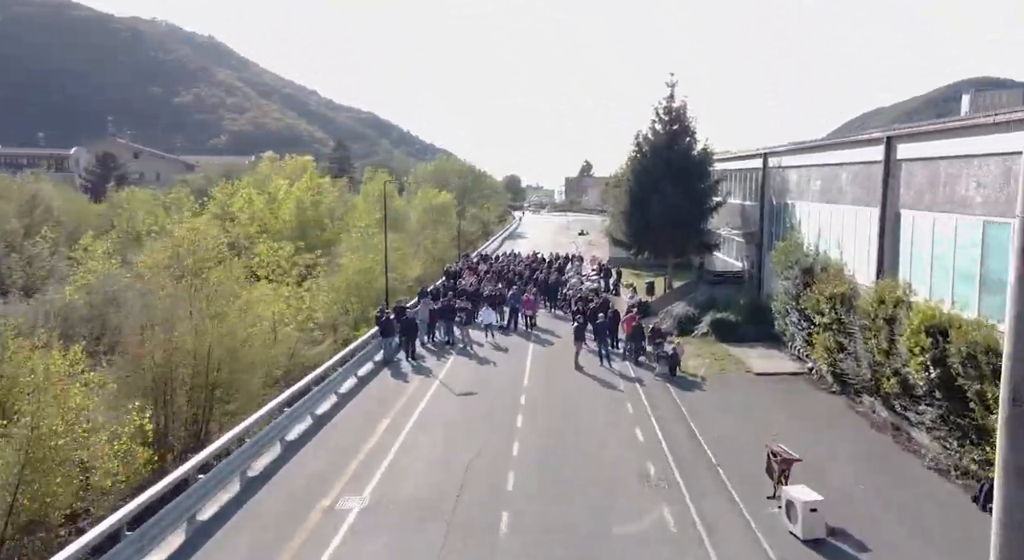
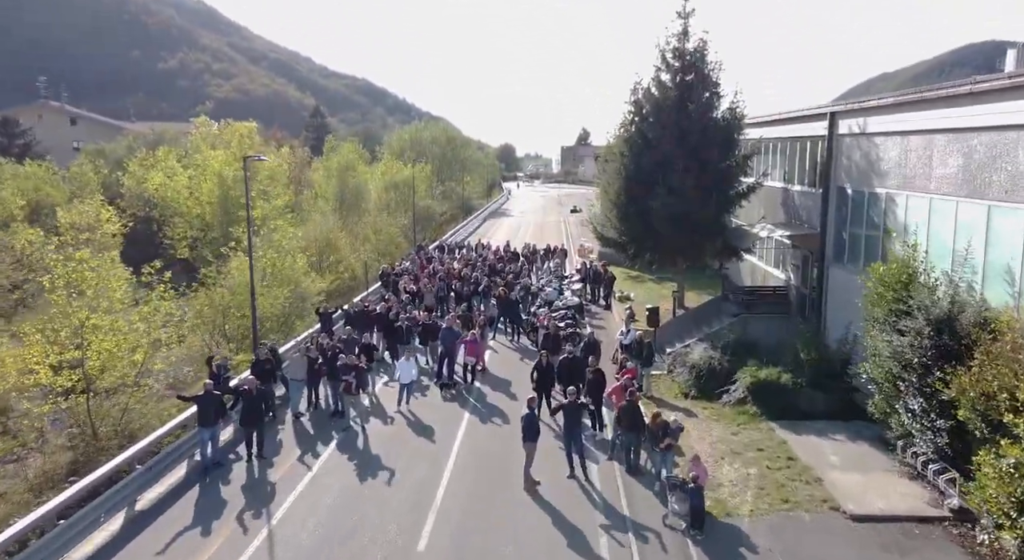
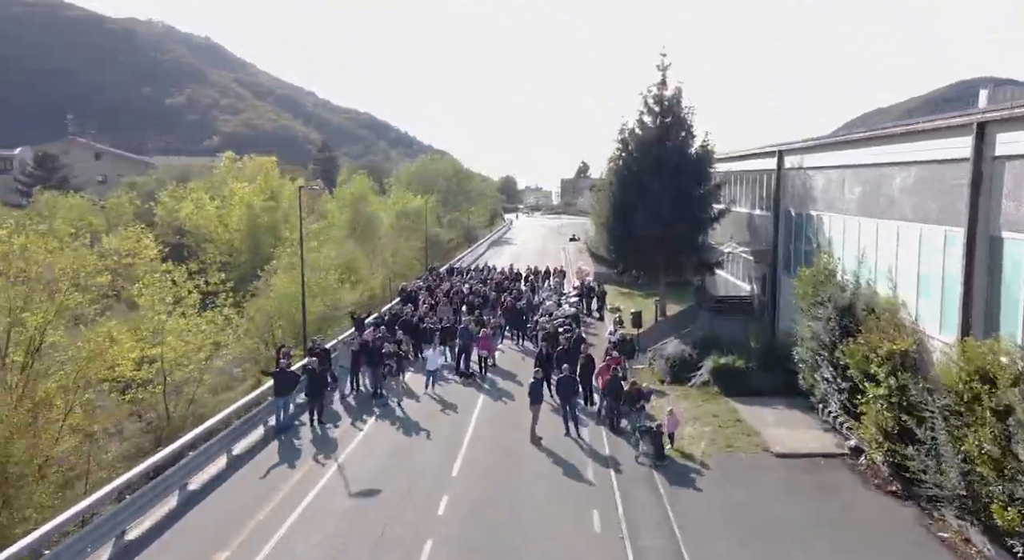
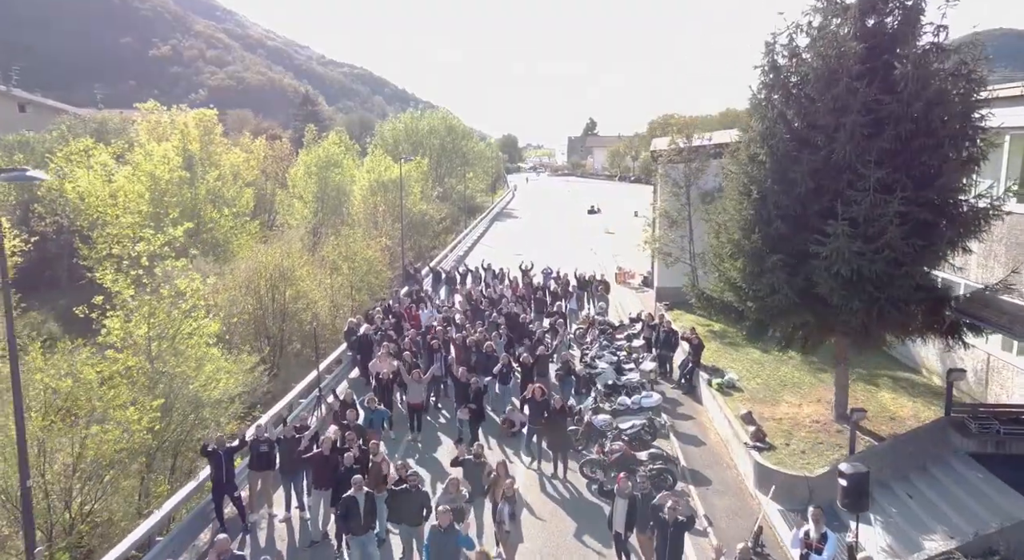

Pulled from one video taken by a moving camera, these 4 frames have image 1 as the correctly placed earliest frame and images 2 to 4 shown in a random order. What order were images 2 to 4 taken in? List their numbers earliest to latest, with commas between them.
3, 2, 4
